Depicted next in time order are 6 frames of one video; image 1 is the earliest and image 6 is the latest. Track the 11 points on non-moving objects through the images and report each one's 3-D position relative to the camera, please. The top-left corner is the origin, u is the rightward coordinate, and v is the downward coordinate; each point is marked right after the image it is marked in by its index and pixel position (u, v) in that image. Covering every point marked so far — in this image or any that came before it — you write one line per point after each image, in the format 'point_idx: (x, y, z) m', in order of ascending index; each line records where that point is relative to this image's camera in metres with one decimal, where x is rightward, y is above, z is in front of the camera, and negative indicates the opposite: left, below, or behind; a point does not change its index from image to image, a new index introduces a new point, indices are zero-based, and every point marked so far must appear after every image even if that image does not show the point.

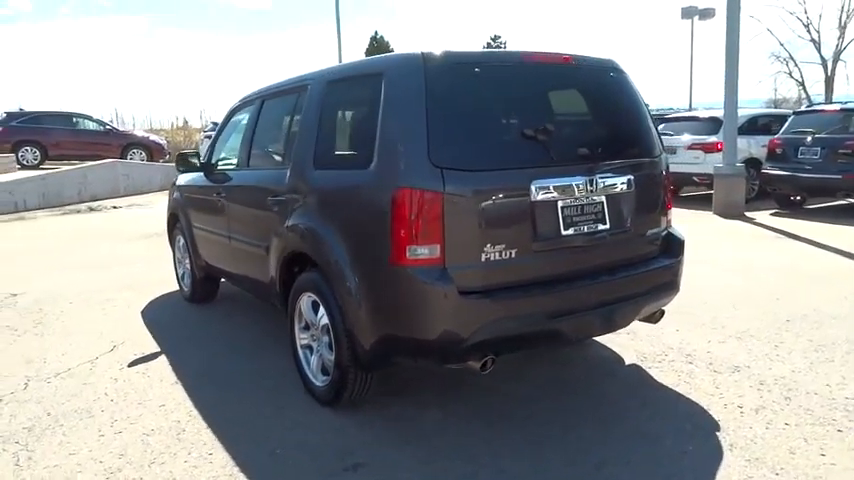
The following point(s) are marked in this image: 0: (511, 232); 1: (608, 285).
0: (+0.4, 0.0, +3.5) m
1: (+0.9, -0.2, +3.8) m
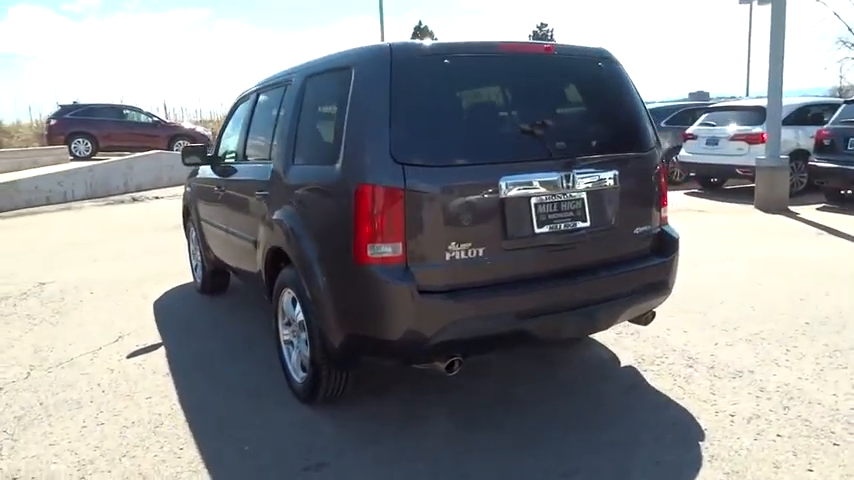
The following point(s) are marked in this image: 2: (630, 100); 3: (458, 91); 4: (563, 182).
0: (+0.2, 0.0, +3.4) m
1: (+0.8, -0.2, +3.7) m
2: (+1.1, +0.8, +4.1) m
3: (+0.1, +0.7, +3.5) m
4: (+0.6, +0.3, +3.6) m
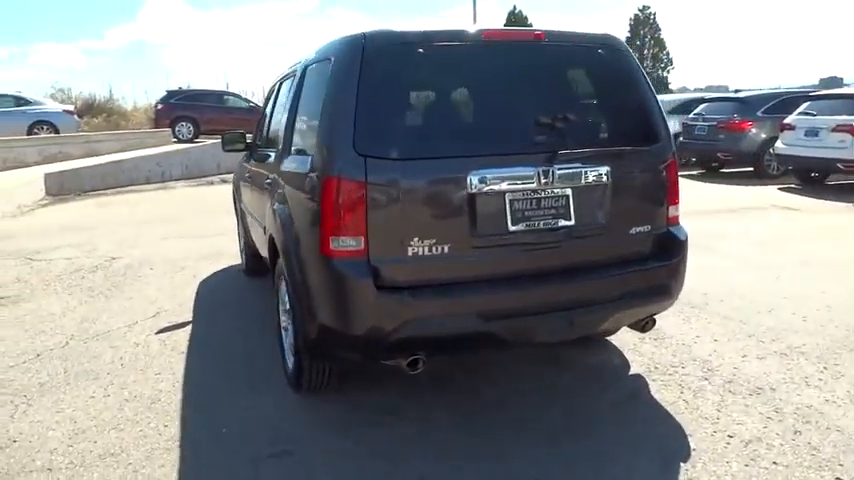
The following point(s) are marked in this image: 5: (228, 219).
0: (+0.1, +0.1, +3.3) m
1: (+0.6, -0.2, +3.5) m
2: (+1.1, +0.8, +3.8) m
3: (0.0, +0.7, +3.4) m
4: (+0.5, +0.3, +3.4) m
5: (-2.5, +0.3, +9.4) m
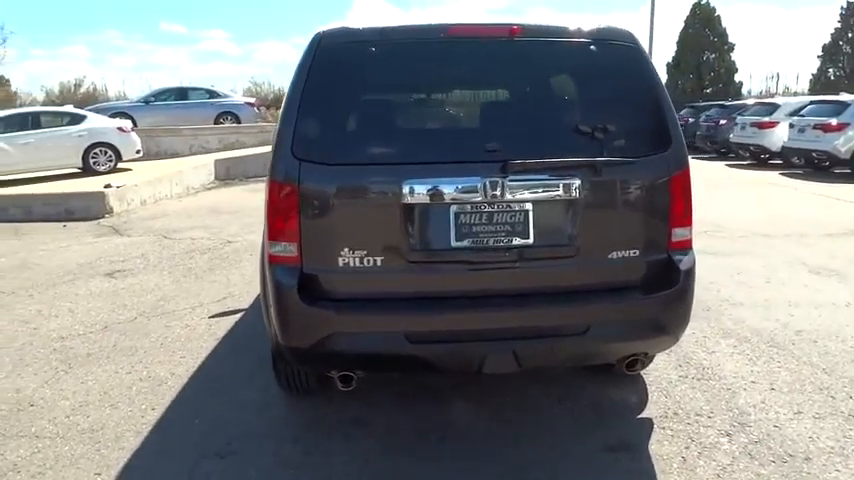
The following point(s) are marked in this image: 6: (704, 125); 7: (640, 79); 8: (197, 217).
0: (-0.2, 0.0, +3.1) m
1: (+0.4, -0.3, +3.1) m
2: (+0.9, +0.7, +3.3) m
3: (-0.2, +0.7, +3.2) m
4: (+0.3, +0.2, +3.0) m
5: (-1.0, +0.4, +9.7) m
6: (+6.3, +2.6, +17.0) m
7: (+0.9, +0.7, +3.3) m
8: (-3.0, +0.3, +9.8) m
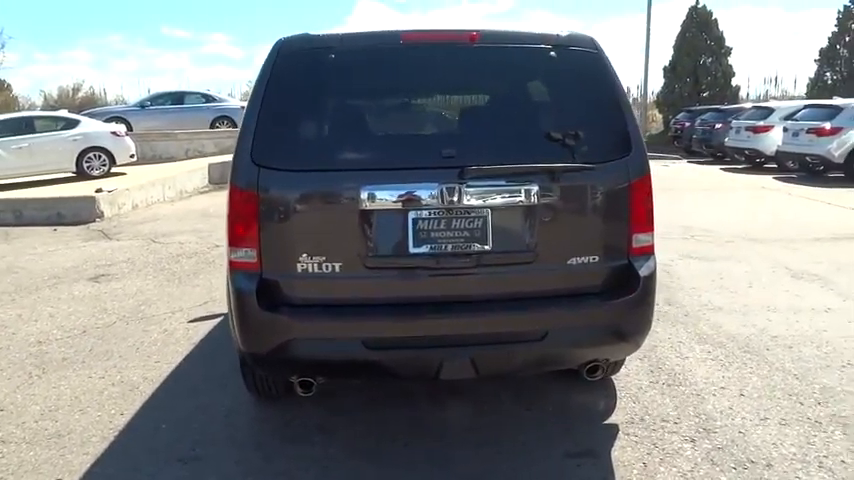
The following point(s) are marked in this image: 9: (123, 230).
0: (-0.4, 0.0, +3.1) m
1: (+0.2, -0.3, +3.1) m
2: (+0.8, +0.7, +3.3) m
3: (-0.4, +0.7, +3.2) m
4: (+0.1, +0.2, +3.0) m
5: (-1.1, +0.3, +9.7) m
6: (+6.2, +2.5, +17.0) m
7: (+0.8, +0.7, +3.3) m
8: (-3.2, +0.2, +9.8) m
9: (-3.8, +0.1, +9.2) m
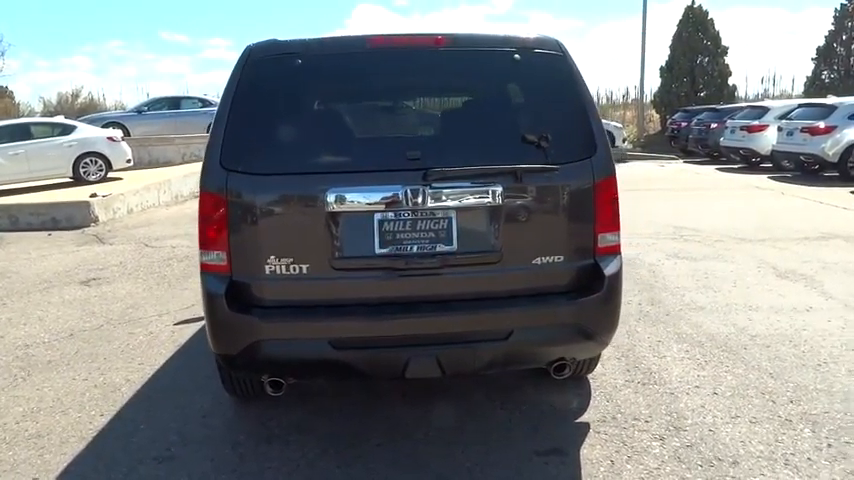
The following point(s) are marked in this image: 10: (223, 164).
0: (-0.5, 0.0, +3.1) m
1: (+0.1, -0.3, +3.1) m
2: (+0.6, +0.7, +3.3) m
3: (-0.5, +0.7, +3.3) m
4: (-0.1, +0.2, +3.1) m
5: (-1.2, +0.3, +9.7) m
6: (+6.1, +2.5, +17.0) m
7: (+0.6, +0.7, +3.3) m
8: (-3.3, +0.2, +9.9) m
9: (-3.9, +0.1, +9.3) m
10: (-0.9, +0.3, +3.2) m
